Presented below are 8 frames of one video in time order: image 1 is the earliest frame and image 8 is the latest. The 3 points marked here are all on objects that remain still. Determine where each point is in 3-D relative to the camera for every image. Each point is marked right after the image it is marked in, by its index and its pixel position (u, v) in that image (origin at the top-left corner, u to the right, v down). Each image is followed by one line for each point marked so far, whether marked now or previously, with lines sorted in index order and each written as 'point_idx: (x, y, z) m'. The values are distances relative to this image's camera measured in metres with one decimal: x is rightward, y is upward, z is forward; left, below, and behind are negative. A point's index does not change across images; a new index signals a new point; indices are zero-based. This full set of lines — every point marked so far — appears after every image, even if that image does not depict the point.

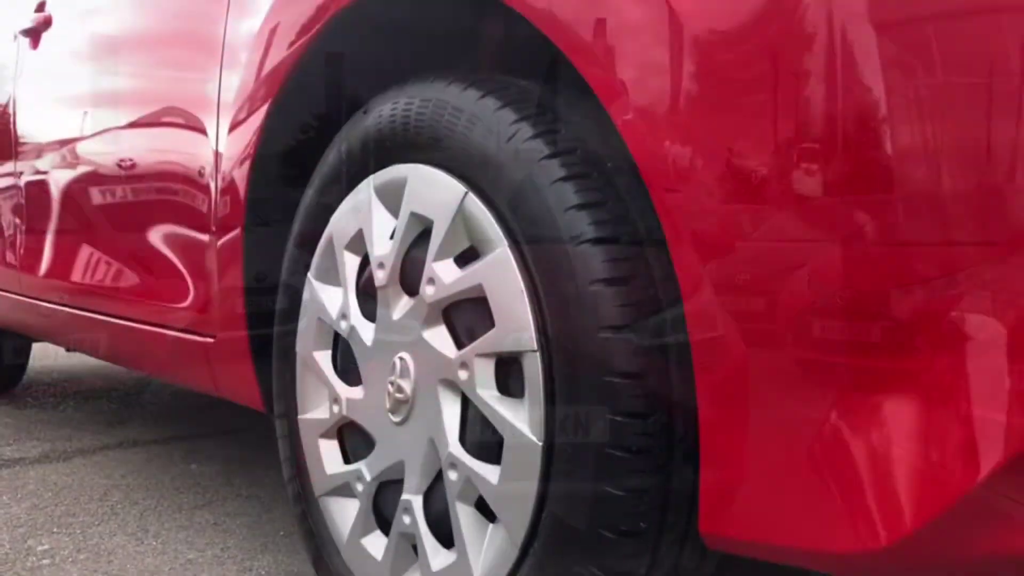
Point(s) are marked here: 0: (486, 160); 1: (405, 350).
0: (0.0, +0.1, +0.9) m
1: (-0.1, -0.1, +1.0) m
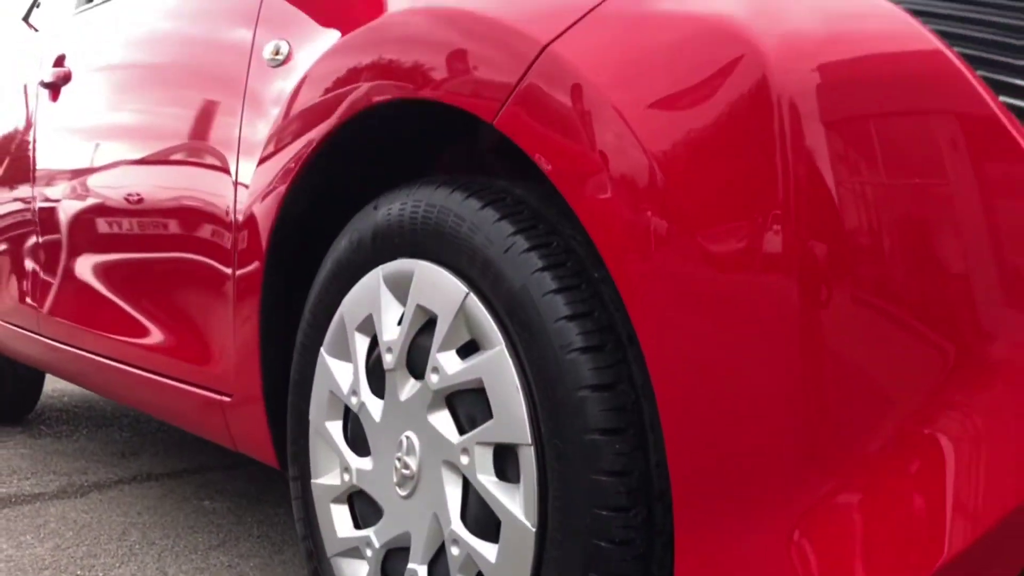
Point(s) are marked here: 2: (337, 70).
0: (0.0, 0.0, +1.0) m
1: (-0.1, -0.2, +1.1) m
2: (-0.2, +0.3, +1.3) m
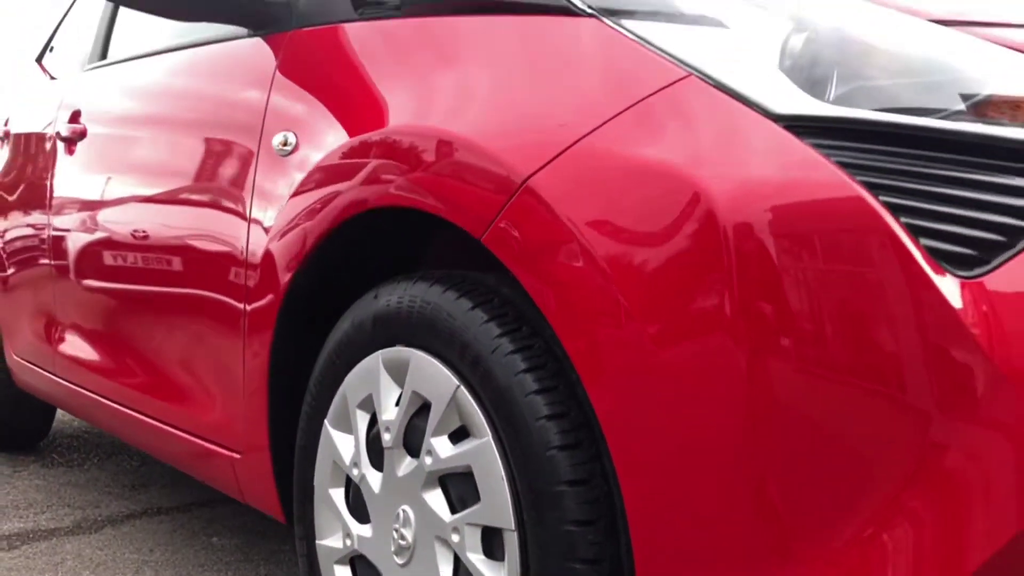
0: (0.0, -0.1, +1.1) m
1: (-0.1, -0.3, +1.2) m
2: (-0.2, +0.2, +1.4) m
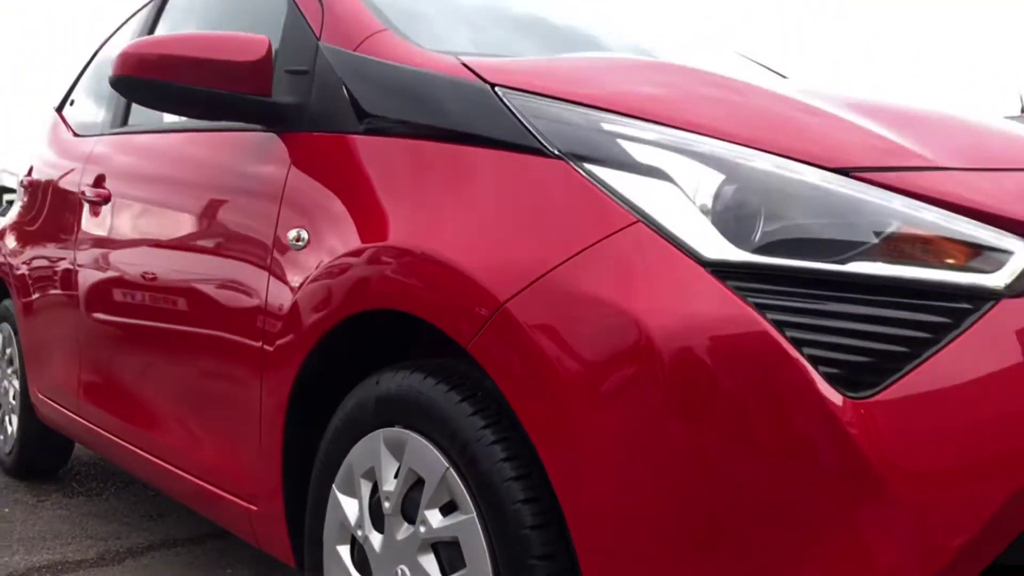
0: (-0.1, -0.2, +1.3) m
1: (-0.2, -0.4, +1.4) m
2: (-0.2, +0.1, +1.6) m
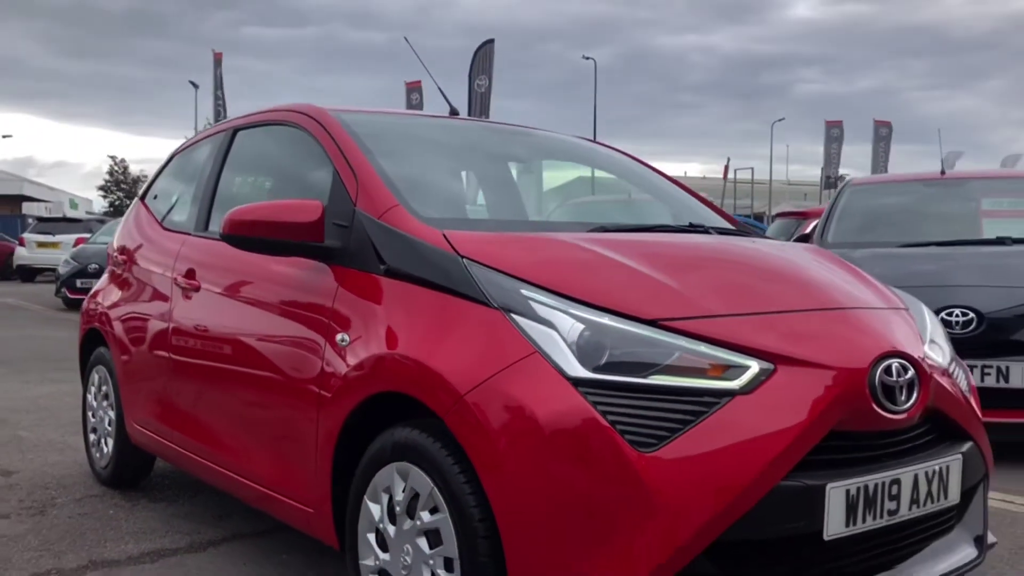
0: (-0.2, -0.4, +2.3) m
1: (-0.3, -0.6, +2.4) m
2: (-0.3, -0.1, +2.5) m
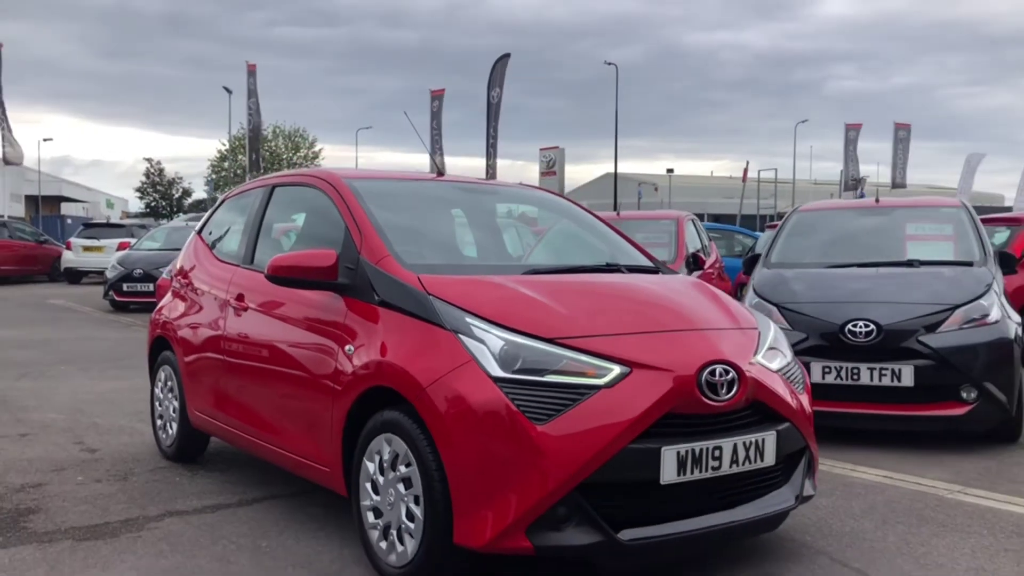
0: (-0.3, -0.5, +3.4) m
1: (-0.4, -0.7, +3.5) m
2: (-0.5, -0.2, +3.7) m
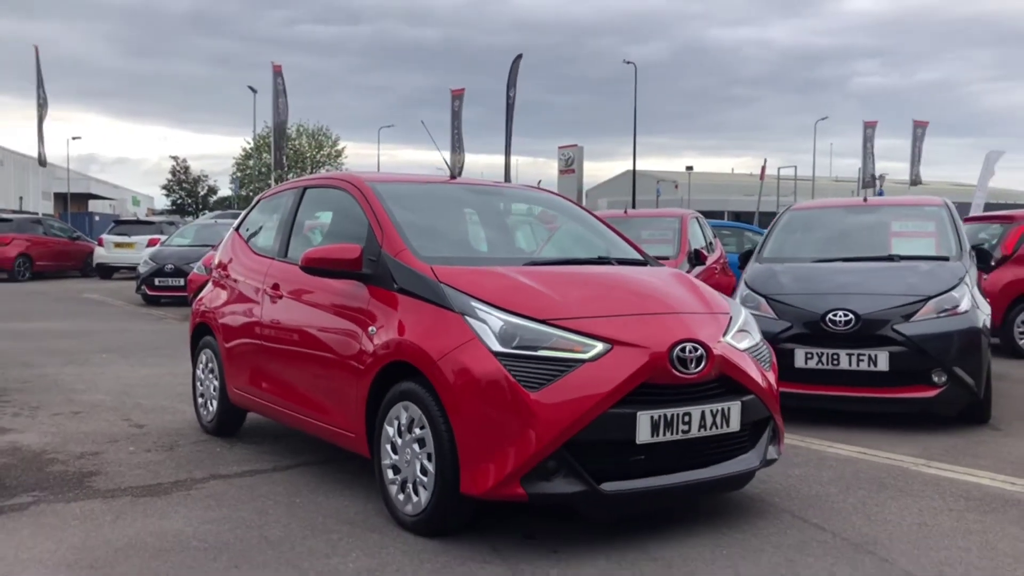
0: (-0.4, -0.5, +4.0) m
1: (-0.4, -0.7, +4.1) m
2: (-0.5, -0.2, +4.2) m
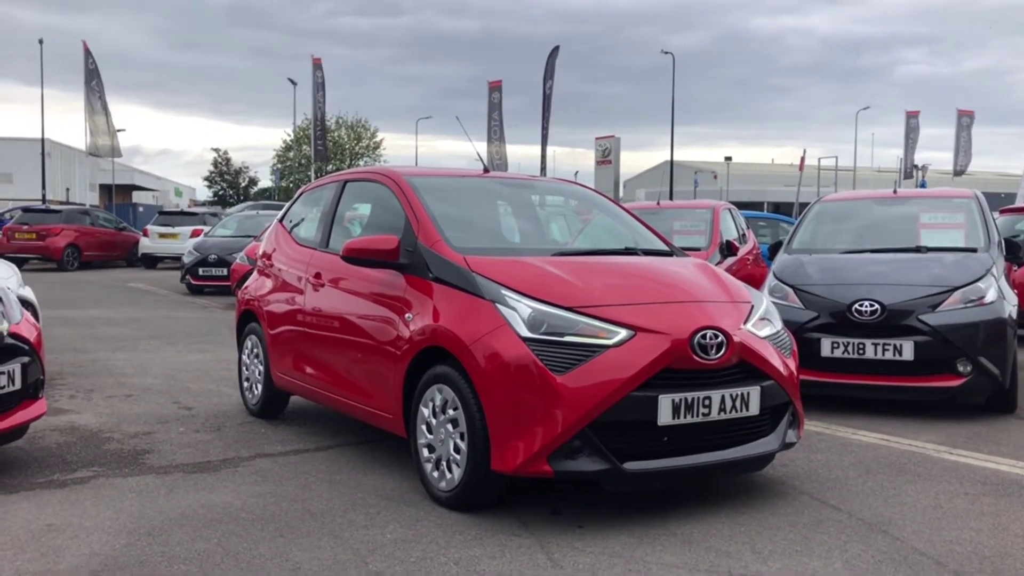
0: (-0.2, -0.4, +4.2) m
1: (-0.3, -0.6, +4.3) m
2: (-0.4, -0.1, +4.5) m
